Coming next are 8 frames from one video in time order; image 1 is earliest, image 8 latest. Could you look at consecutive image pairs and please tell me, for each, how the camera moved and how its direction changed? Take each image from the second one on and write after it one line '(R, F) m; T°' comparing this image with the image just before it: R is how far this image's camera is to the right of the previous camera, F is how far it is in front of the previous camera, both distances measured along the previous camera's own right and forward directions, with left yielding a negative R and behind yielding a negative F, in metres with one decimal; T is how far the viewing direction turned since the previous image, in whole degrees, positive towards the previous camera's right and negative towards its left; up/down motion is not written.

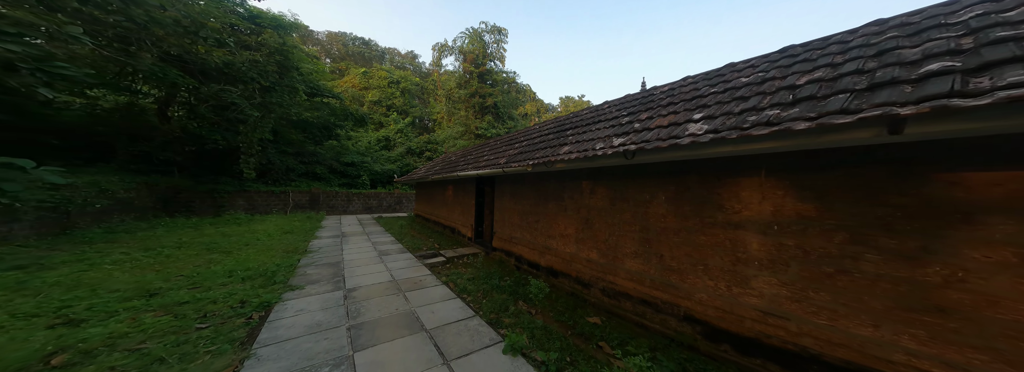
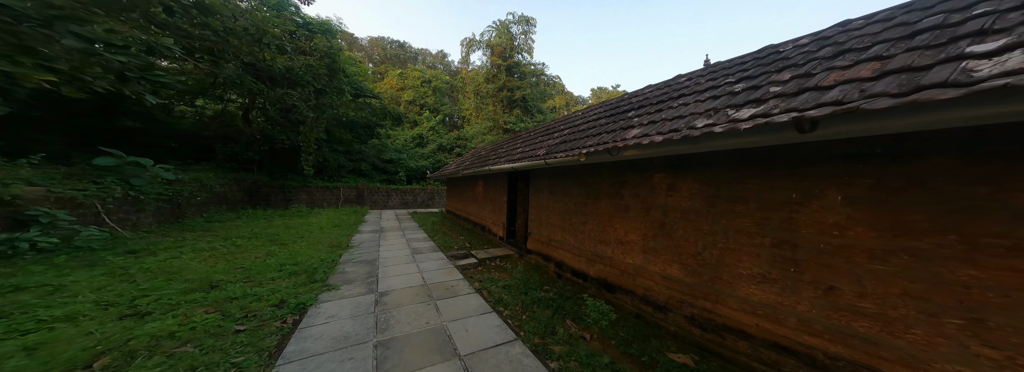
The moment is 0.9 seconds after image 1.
(-0.1, +0.4) m; -8°
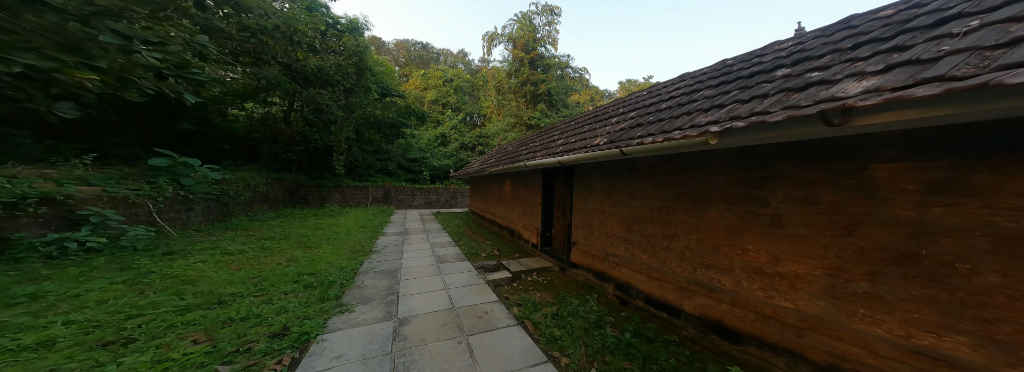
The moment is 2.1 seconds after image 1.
(-0.3, +0.6) m; -5°
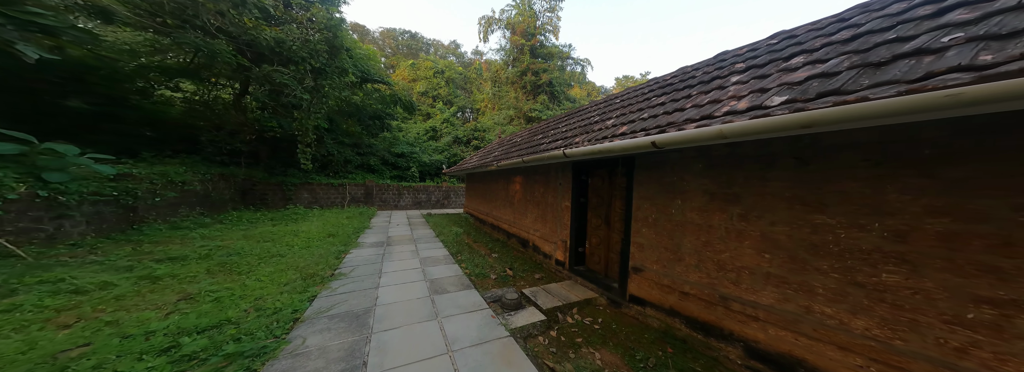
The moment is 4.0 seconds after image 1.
(-0.4, +1.1) m; +3°
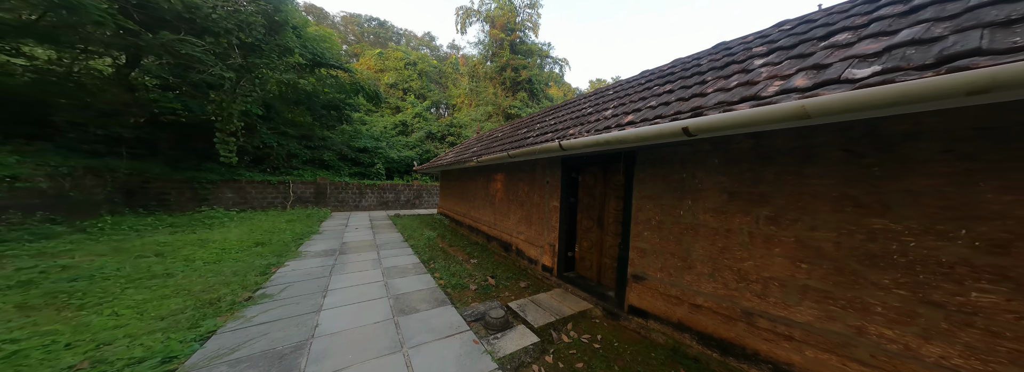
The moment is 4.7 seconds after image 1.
(-0.1, +0.4) m; +6°
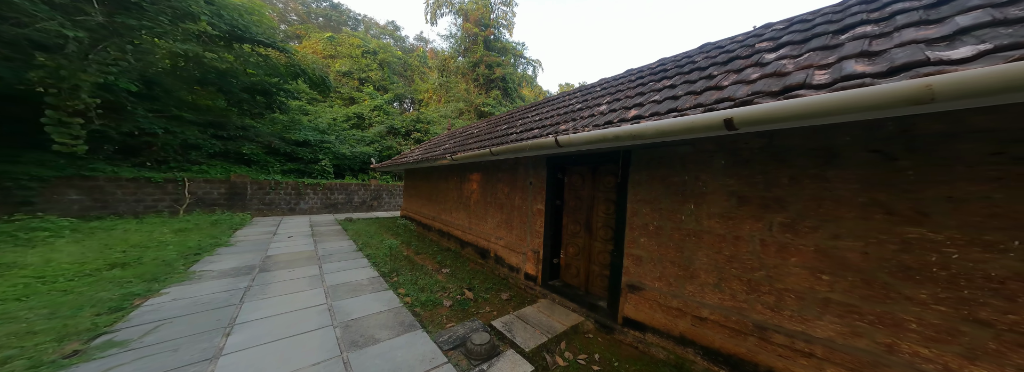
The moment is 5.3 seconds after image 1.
(-0.1, +0.3) m; +7°
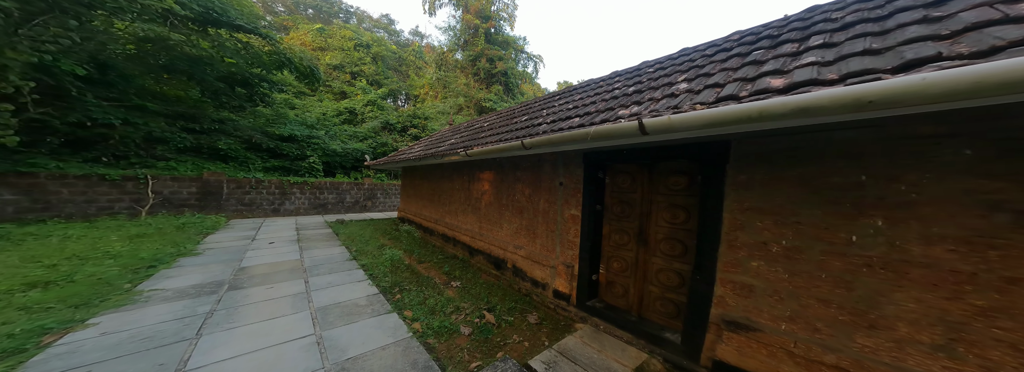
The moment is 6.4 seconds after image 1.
(-0.4, +0.6) m; +2°
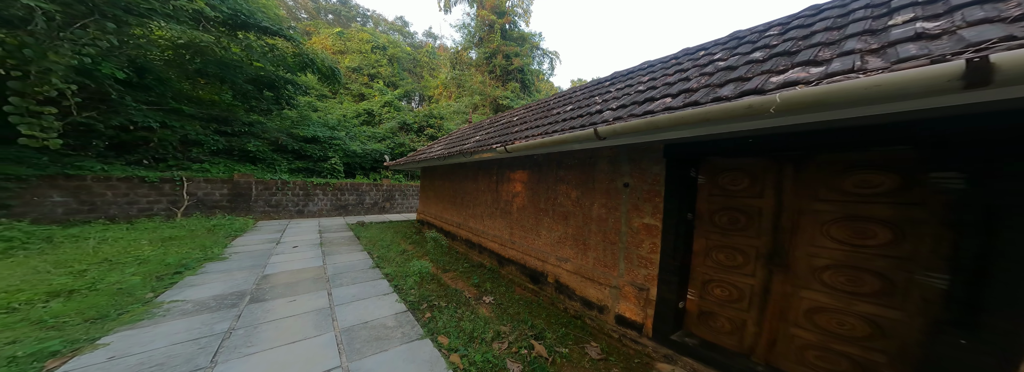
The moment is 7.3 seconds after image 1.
(-0.4, +0.5) m; -4°
